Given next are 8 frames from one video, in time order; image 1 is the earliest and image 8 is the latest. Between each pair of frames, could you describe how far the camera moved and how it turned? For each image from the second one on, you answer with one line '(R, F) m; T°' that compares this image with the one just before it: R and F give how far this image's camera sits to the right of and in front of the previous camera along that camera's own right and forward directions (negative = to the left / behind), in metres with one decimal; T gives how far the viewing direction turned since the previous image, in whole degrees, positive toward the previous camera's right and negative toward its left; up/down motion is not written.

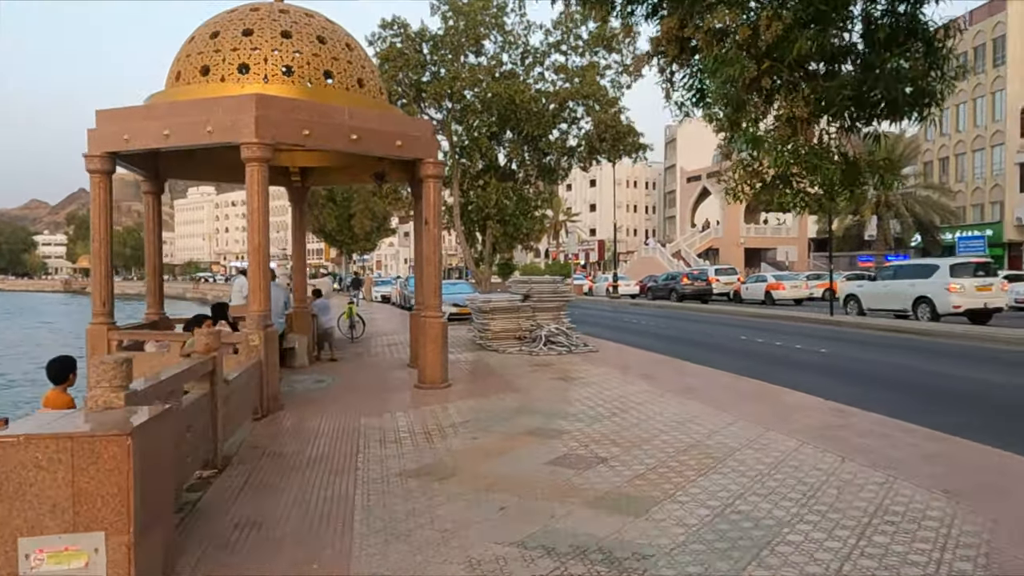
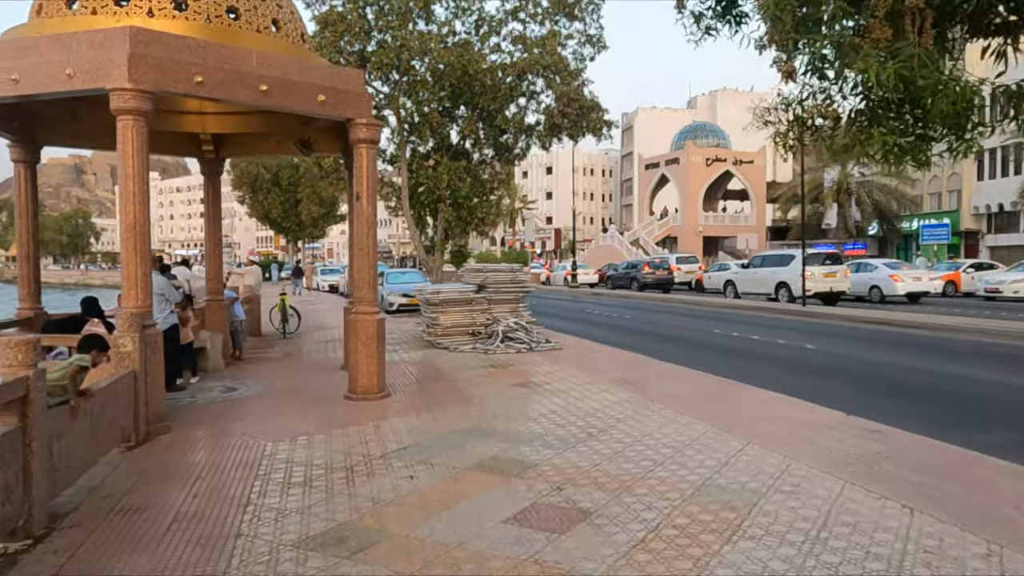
(+0.1, +1.9) m; +3°
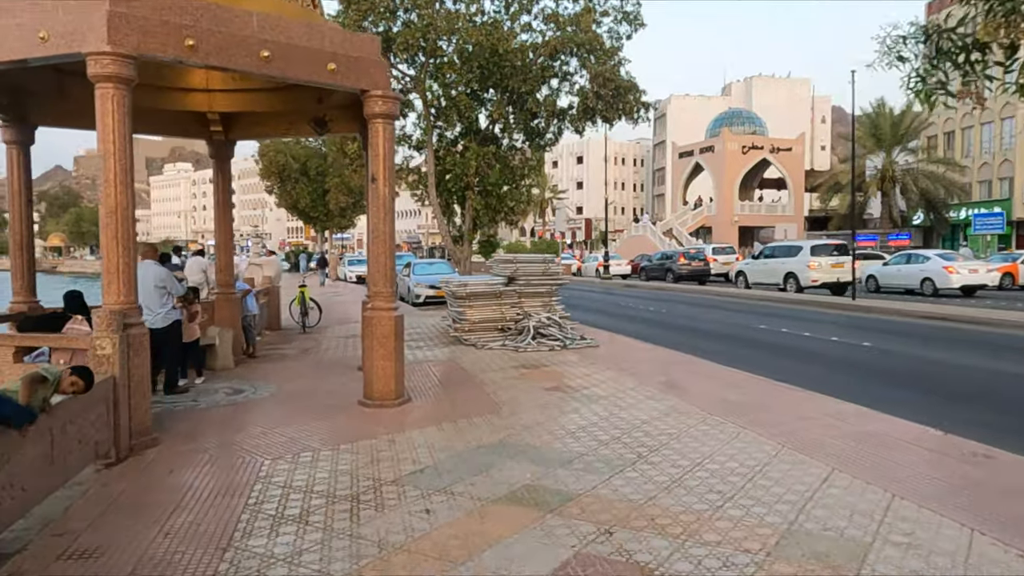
(-0.1, +1.0) m; -2°
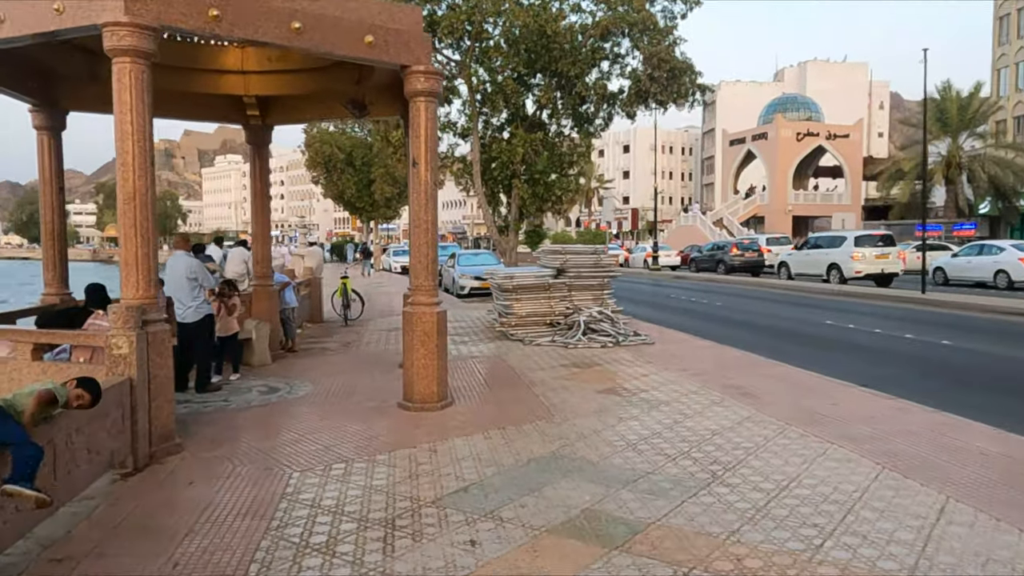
(-0.1, +0.7) m; -3°
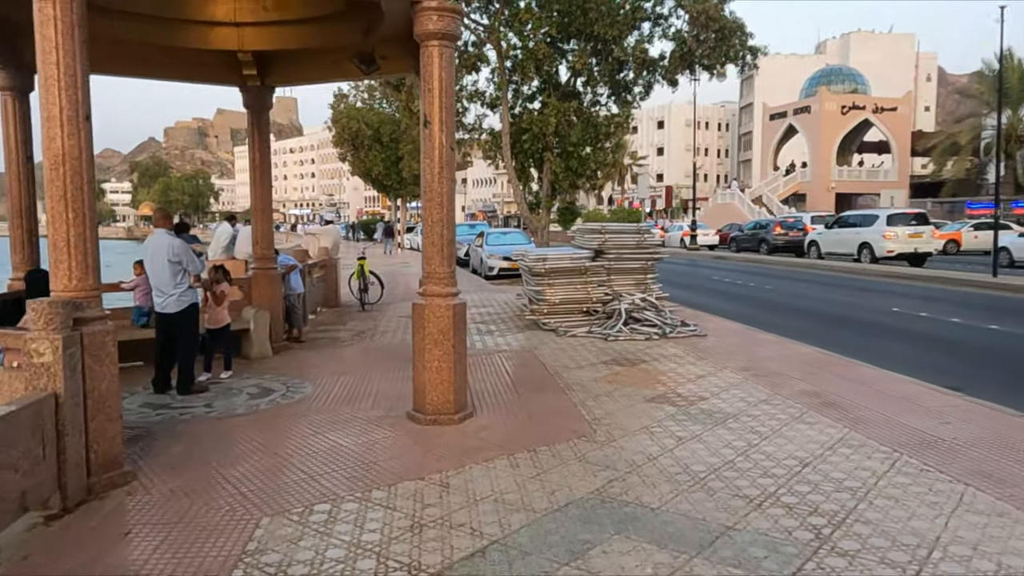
(0.0, +1.4) m; -2°
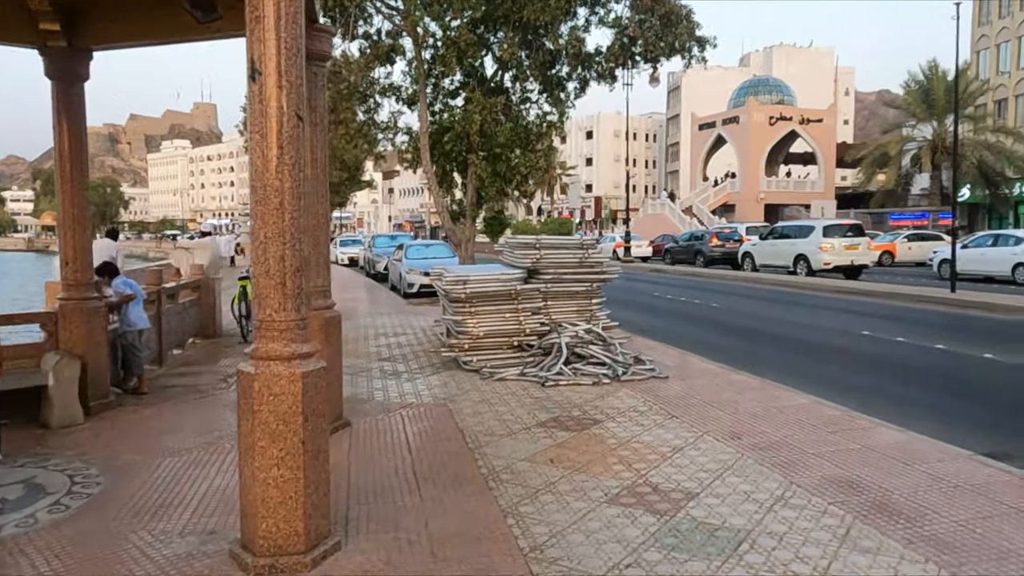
(+0.2, +2.3) m; +5°
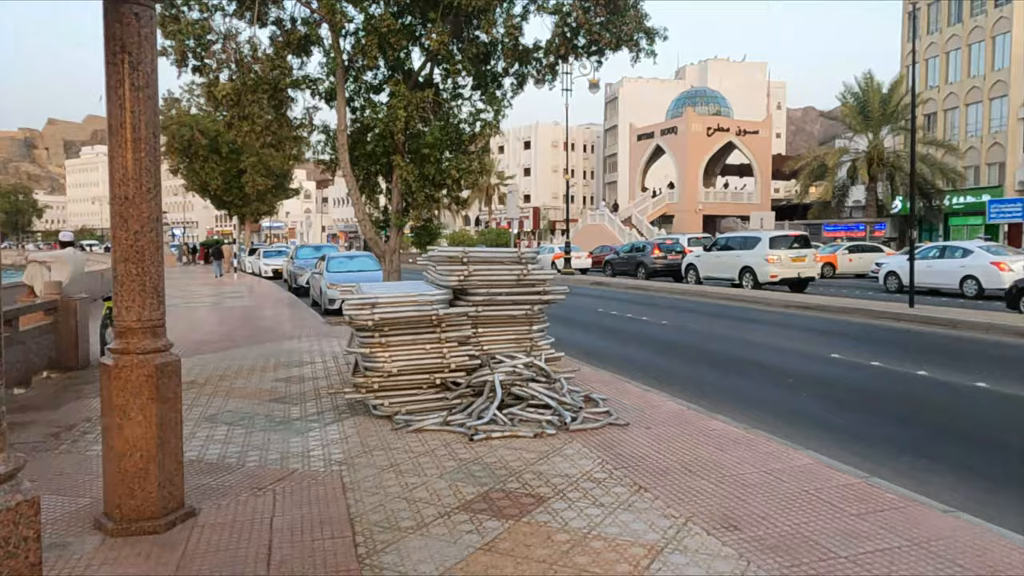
(+0.2, +1.7) m; +5°
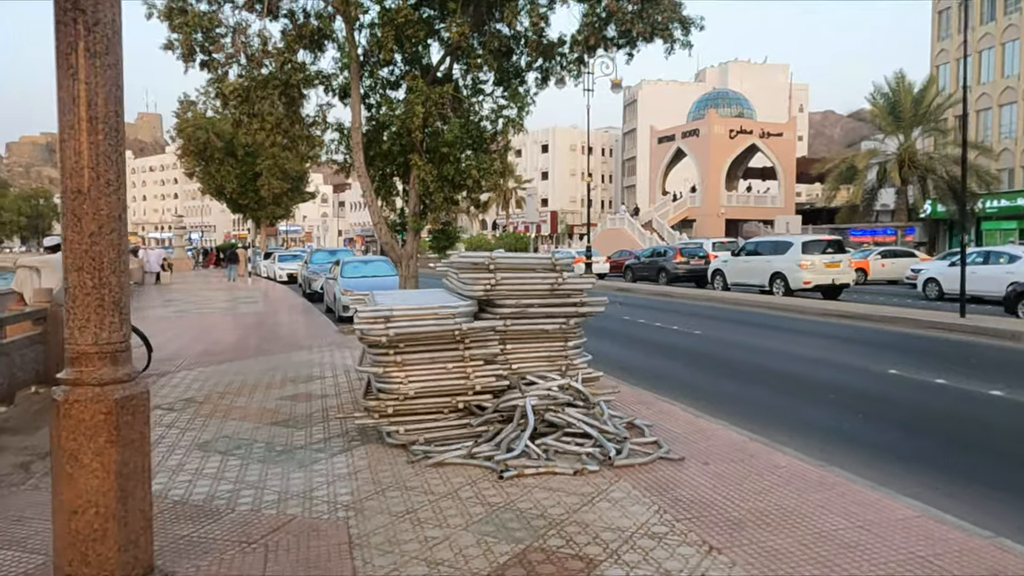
(-0.1, +0.9) m; -1°
